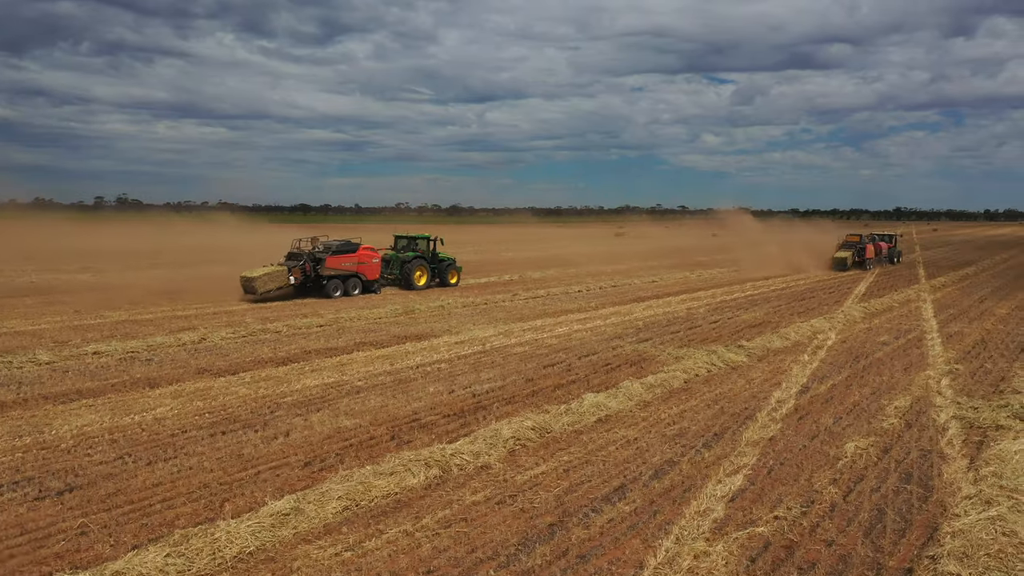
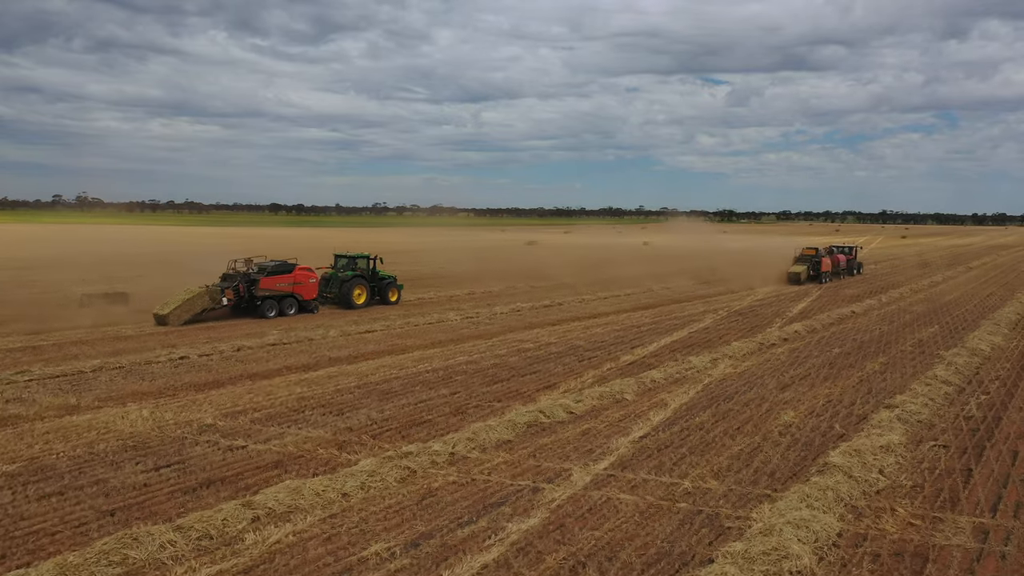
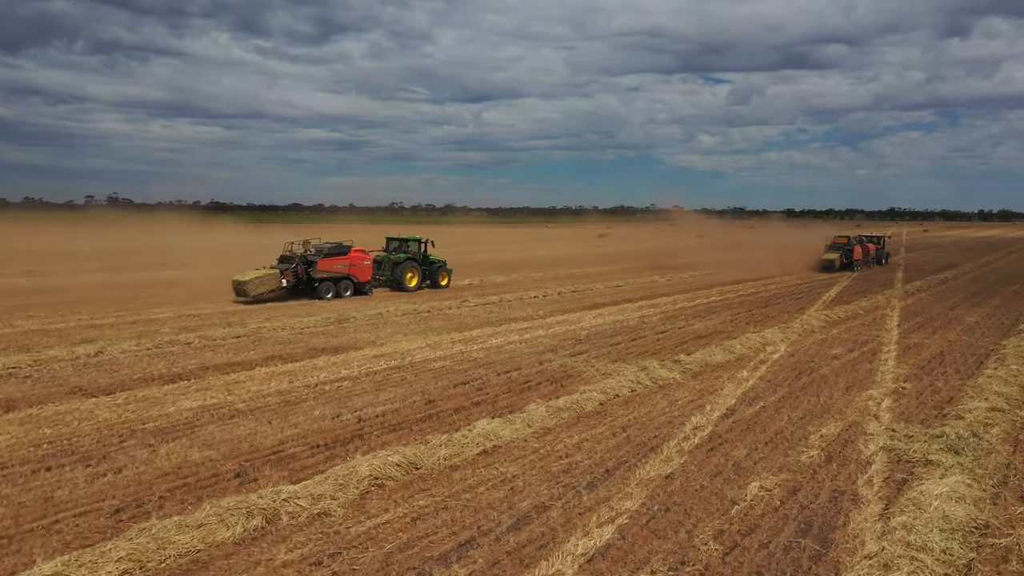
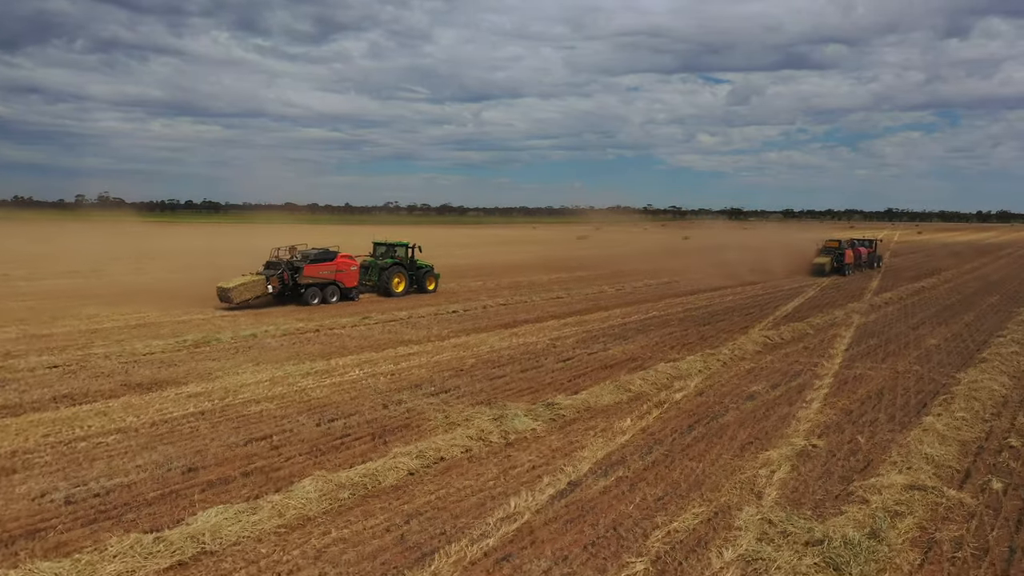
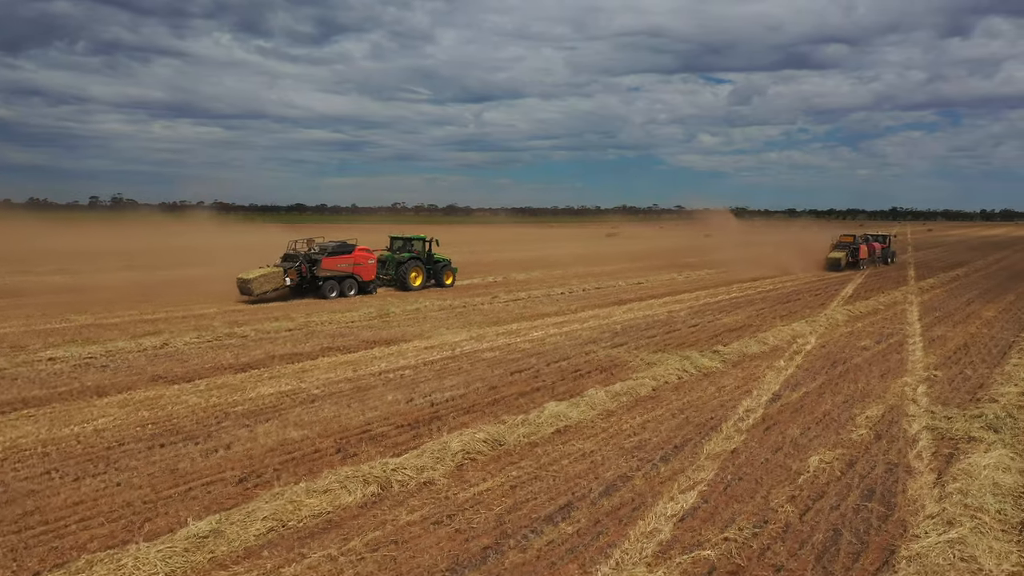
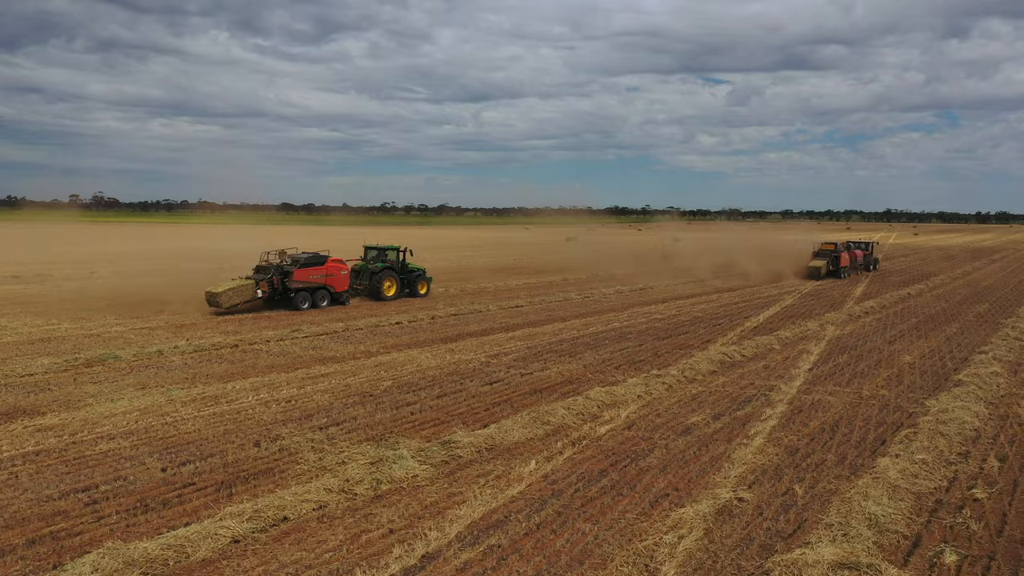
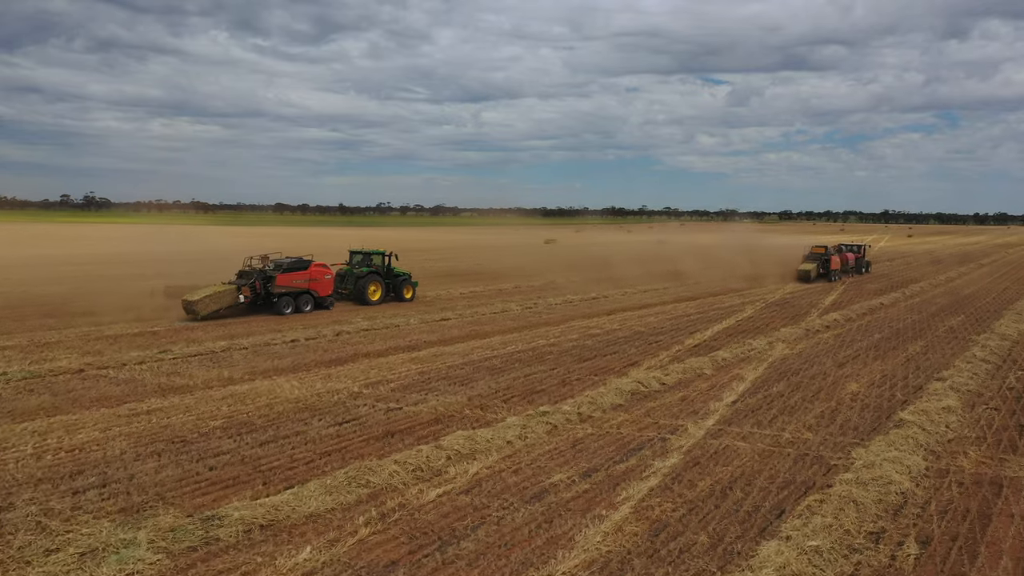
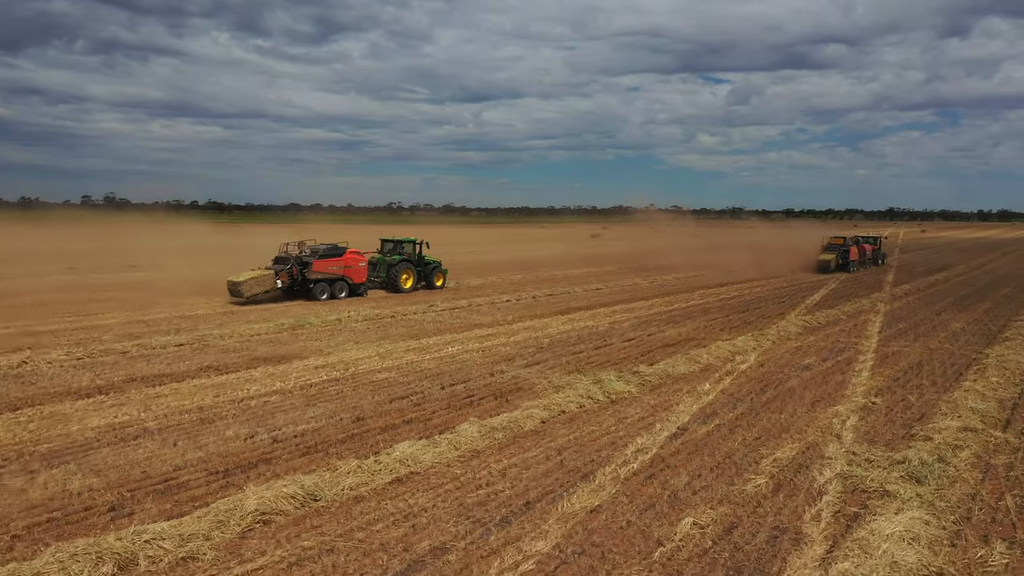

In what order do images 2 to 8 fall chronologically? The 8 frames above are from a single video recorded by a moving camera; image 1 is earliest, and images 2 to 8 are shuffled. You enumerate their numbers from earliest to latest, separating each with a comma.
5, 3, 8, 4, 6, 7, 2
